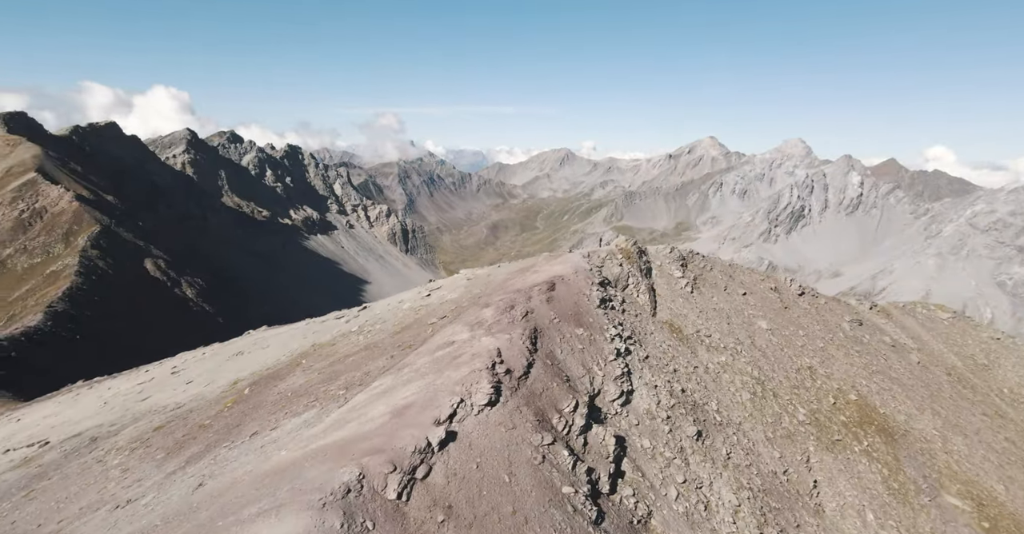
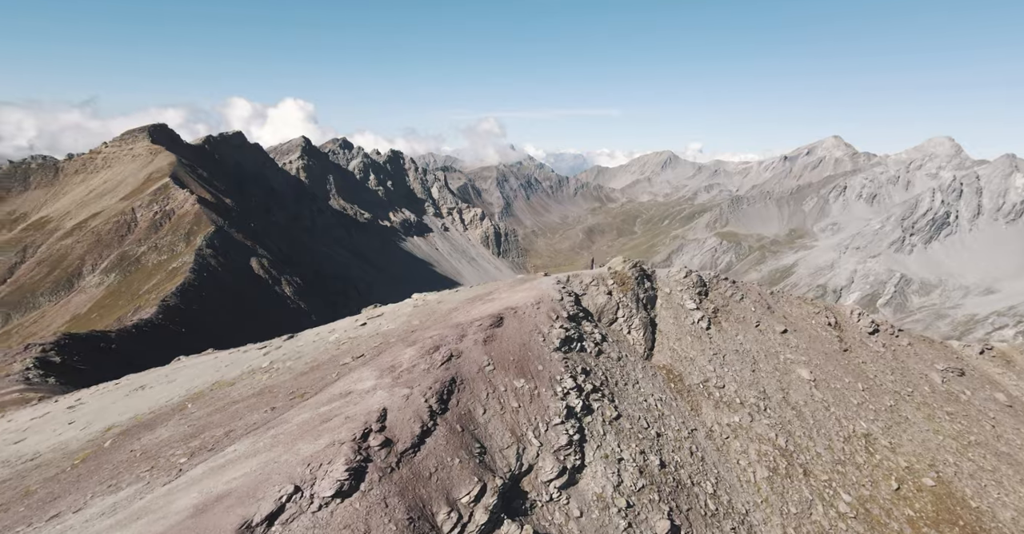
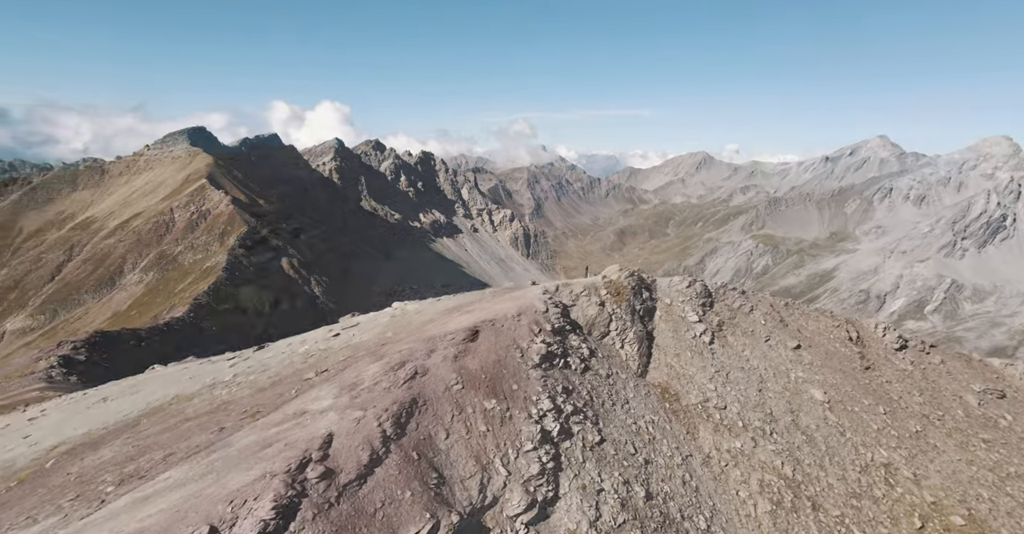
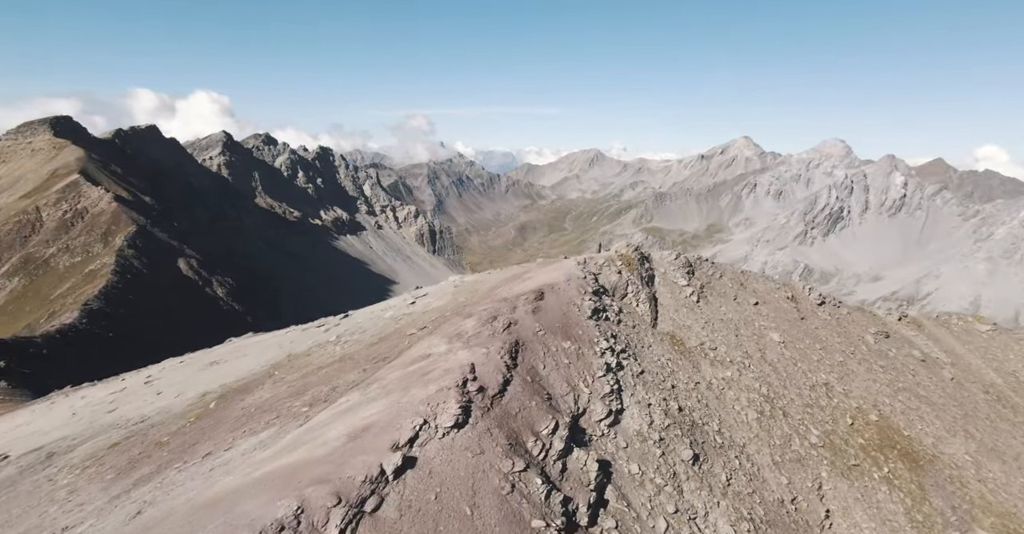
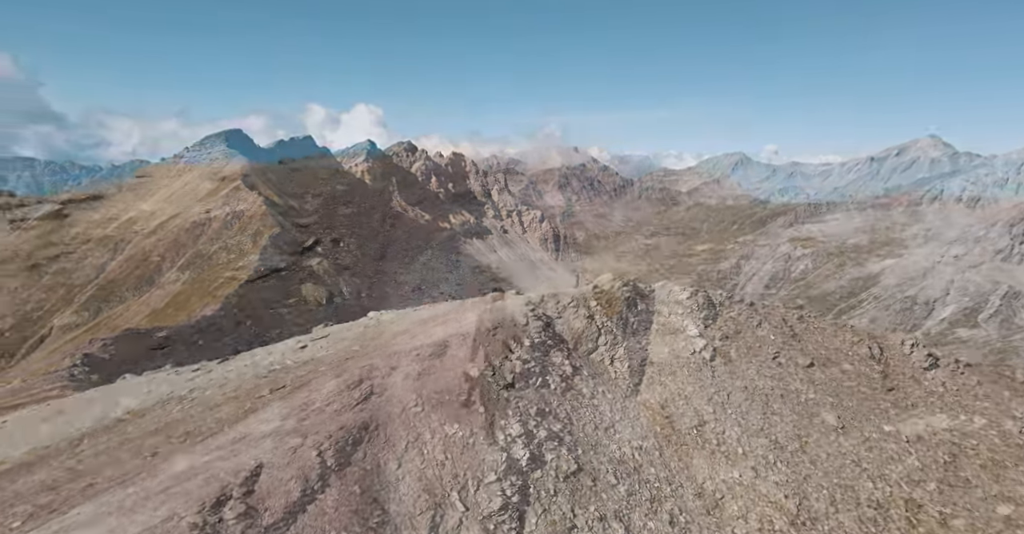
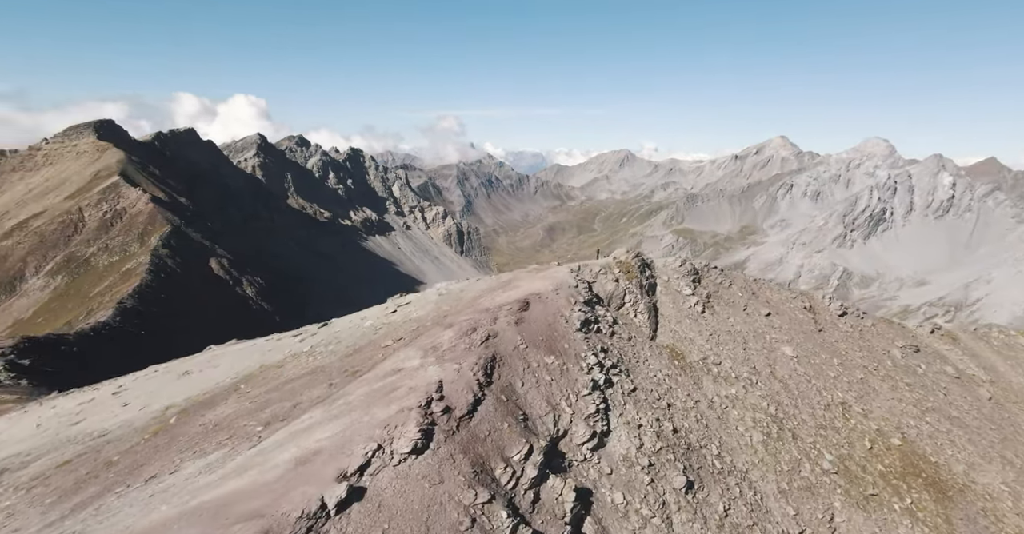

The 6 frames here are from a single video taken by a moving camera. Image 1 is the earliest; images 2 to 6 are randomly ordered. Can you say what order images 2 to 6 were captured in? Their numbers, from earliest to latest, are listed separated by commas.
4, 6, 2, 3, 5
